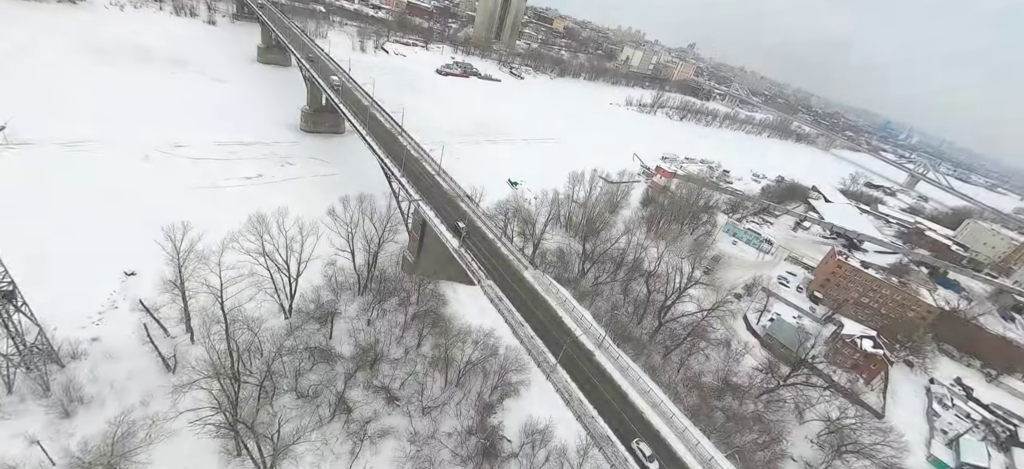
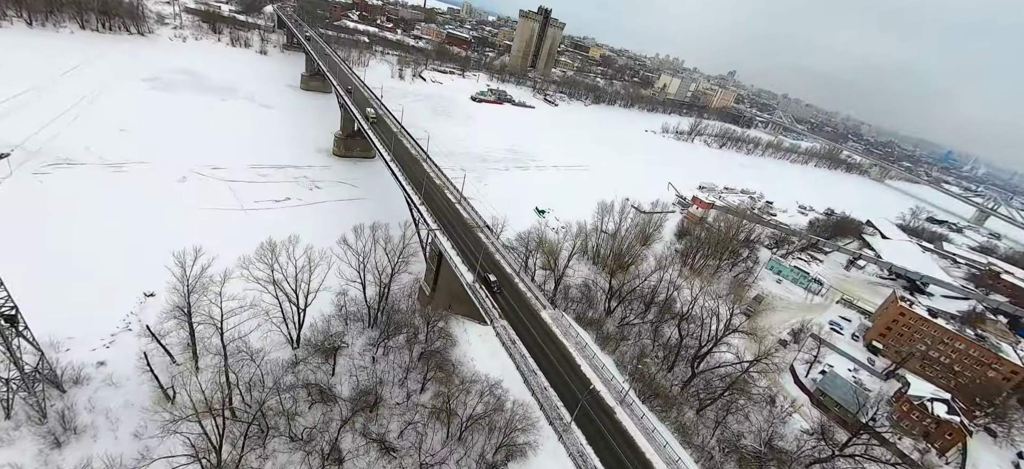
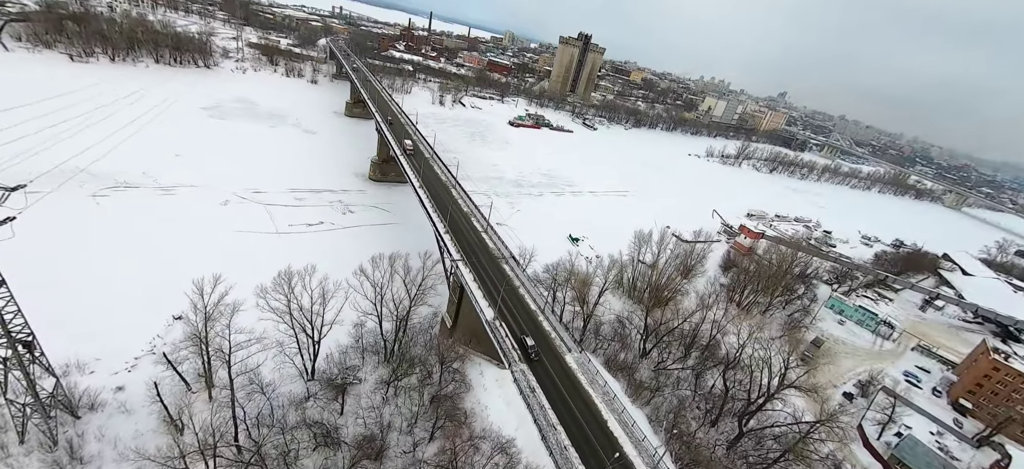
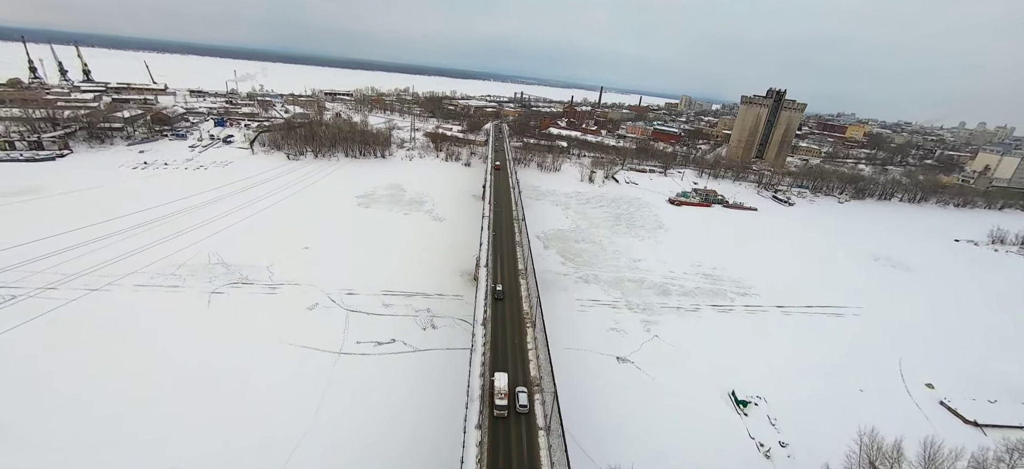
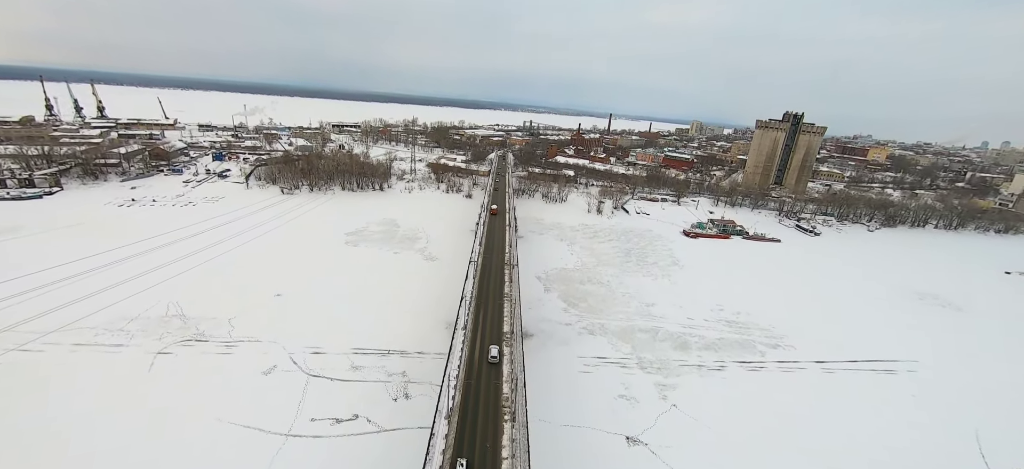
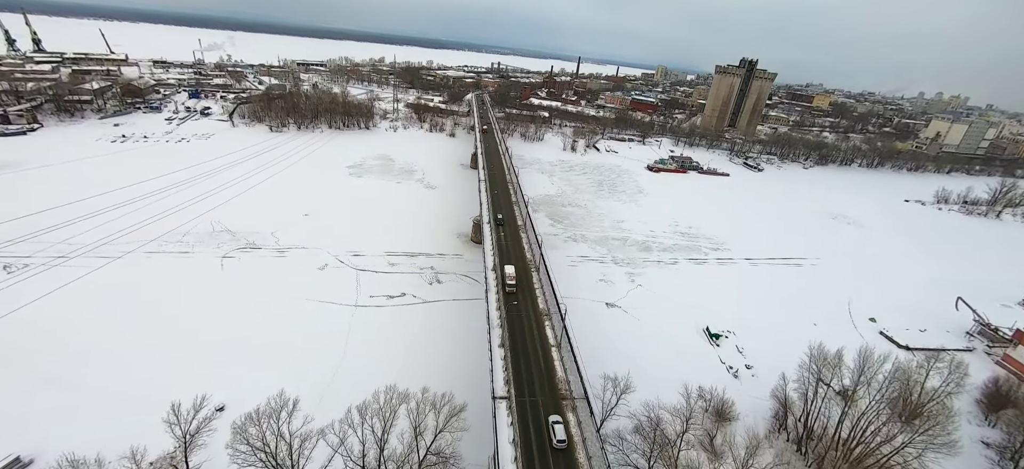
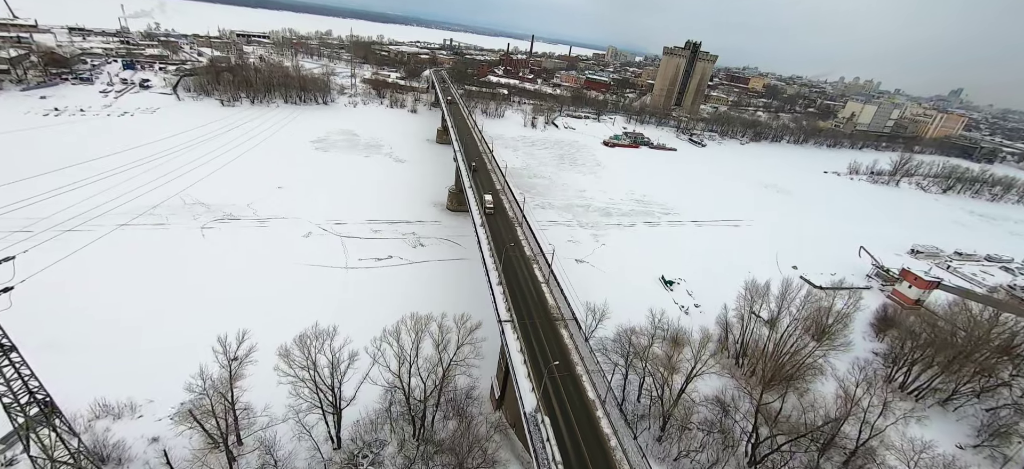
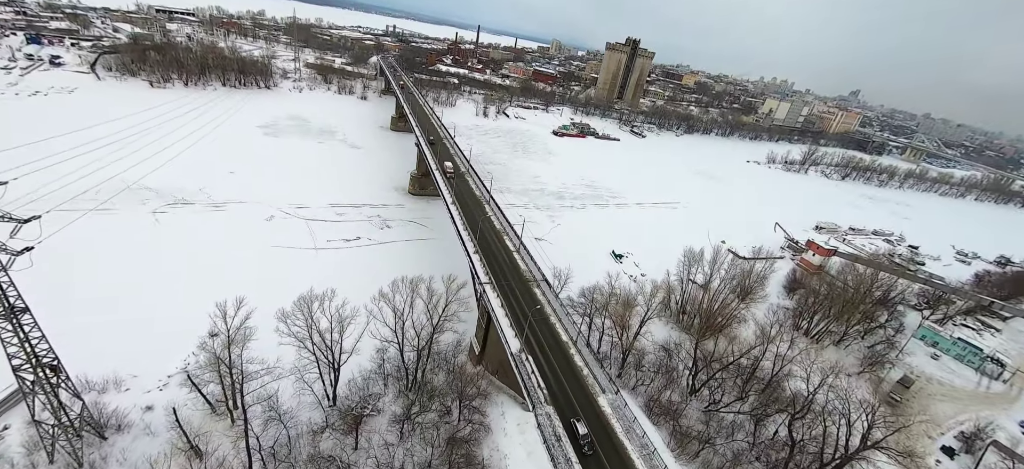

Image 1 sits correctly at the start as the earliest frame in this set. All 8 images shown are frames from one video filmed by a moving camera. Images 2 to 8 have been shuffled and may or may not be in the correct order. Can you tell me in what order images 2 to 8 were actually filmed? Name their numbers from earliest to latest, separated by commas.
2, 3, 8, 7, 6, 4, 5
